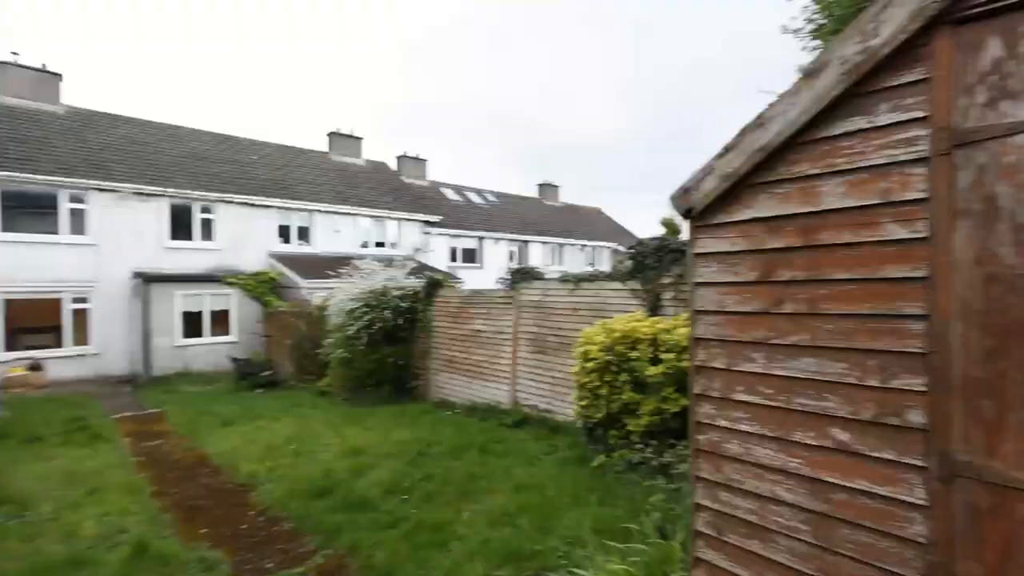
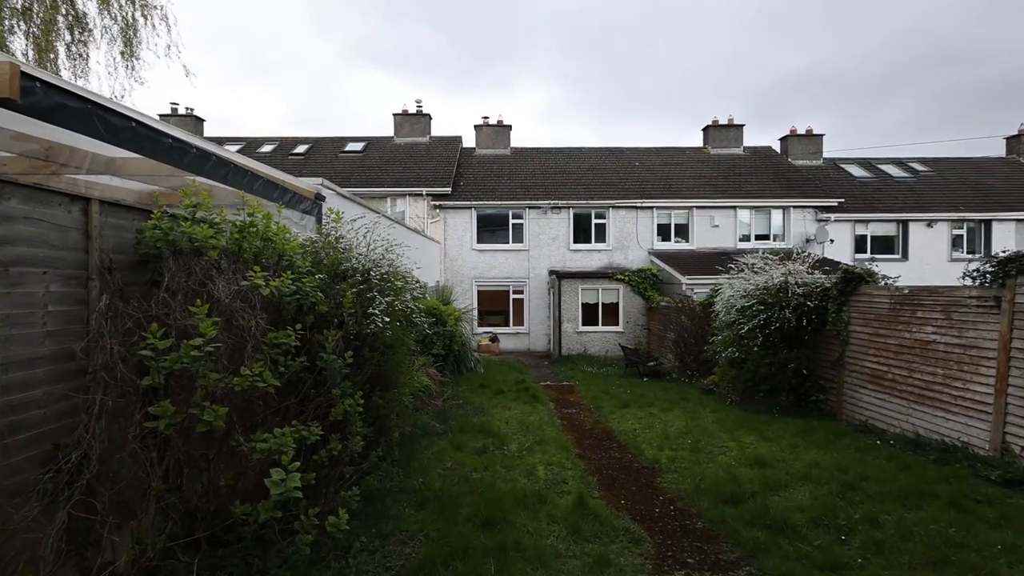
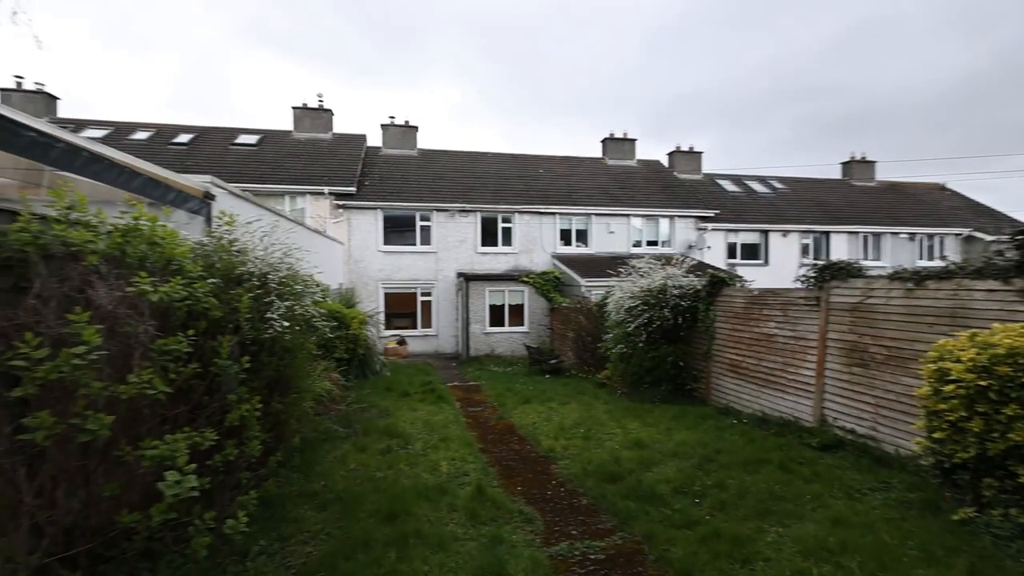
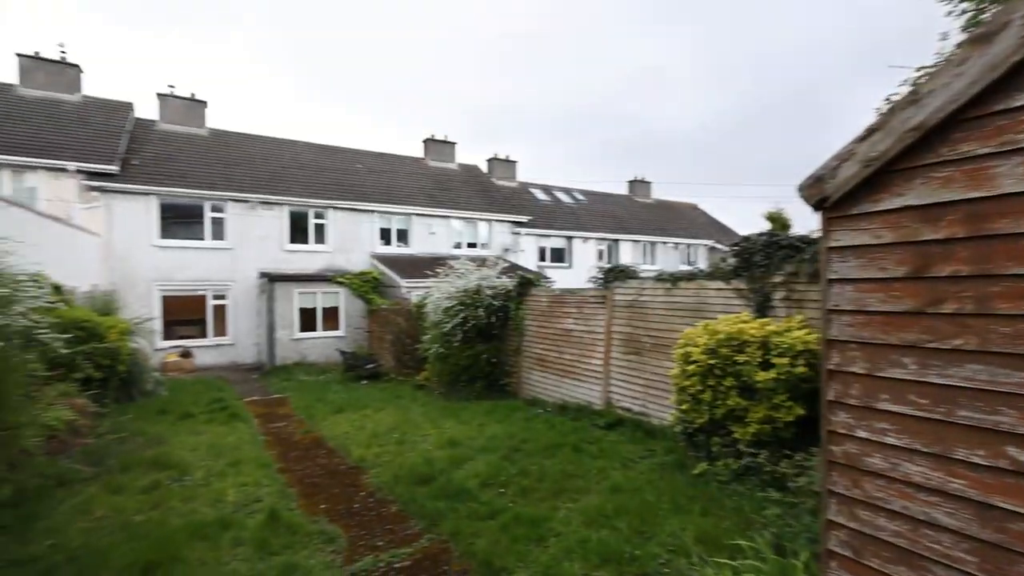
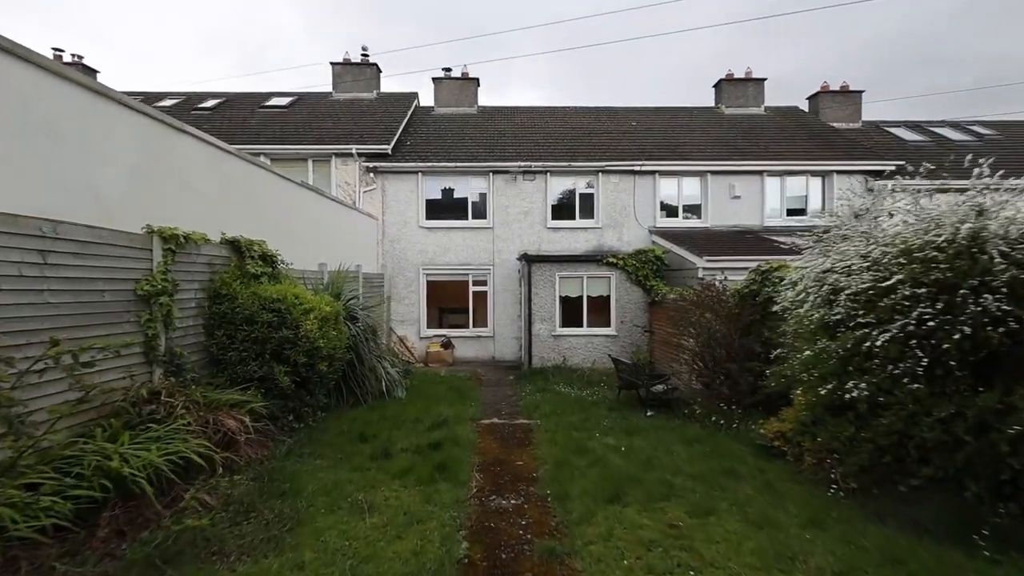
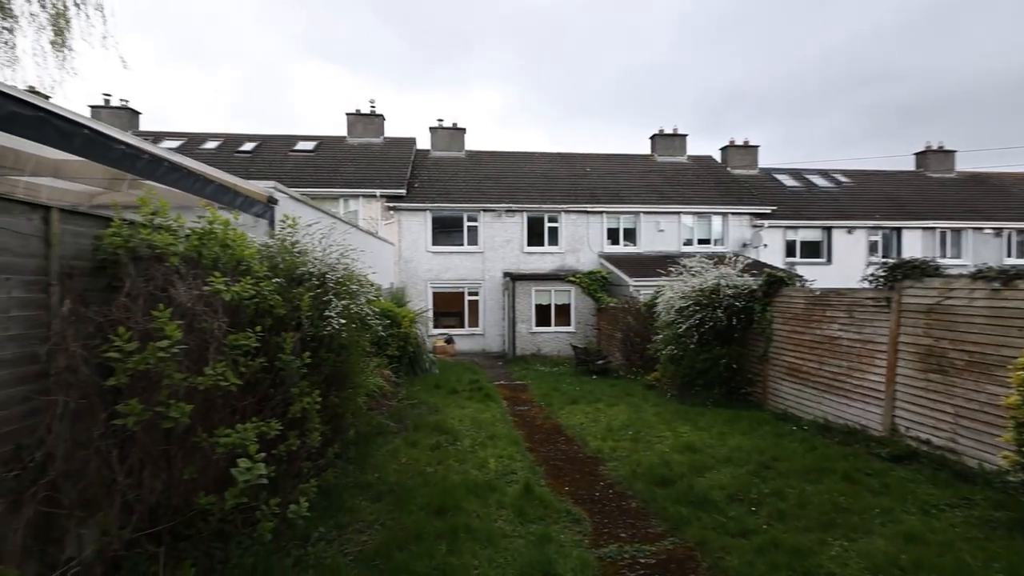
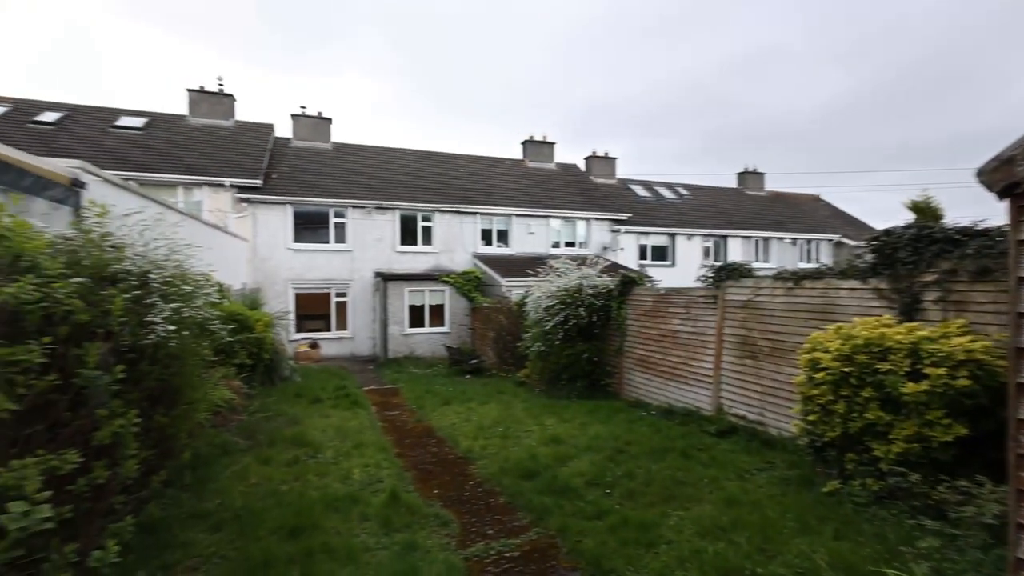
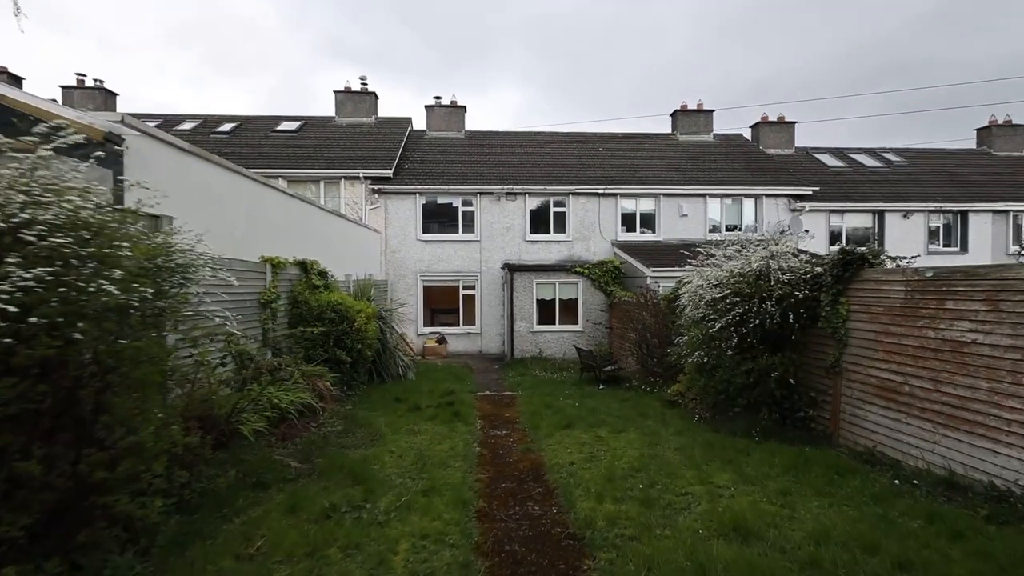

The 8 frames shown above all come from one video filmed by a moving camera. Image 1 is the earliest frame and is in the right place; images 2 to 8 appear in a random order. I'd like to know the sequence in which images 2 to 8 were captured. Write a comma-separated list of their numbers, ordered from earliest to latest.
4, 7, 3, 6, 2, 8, 5
